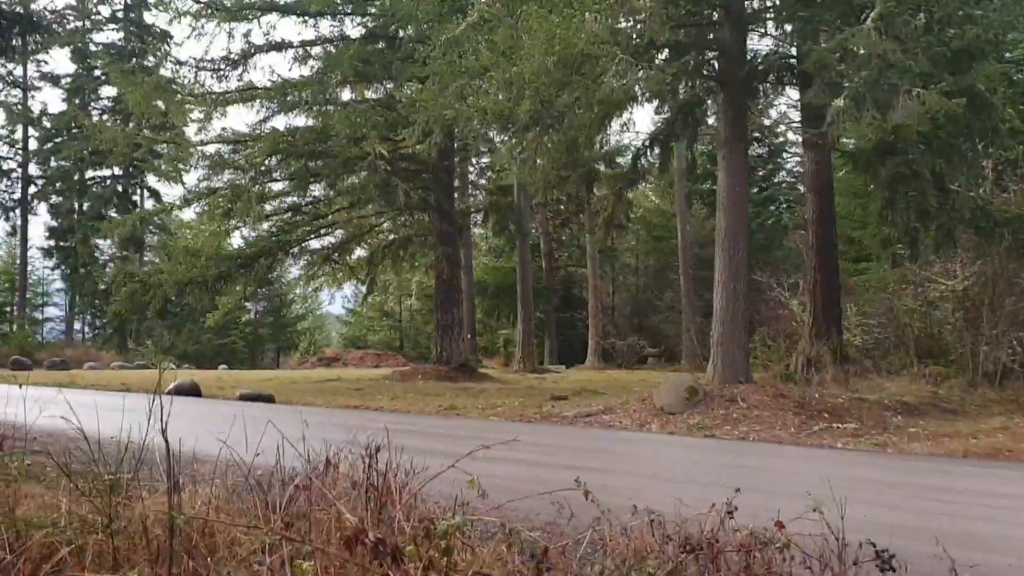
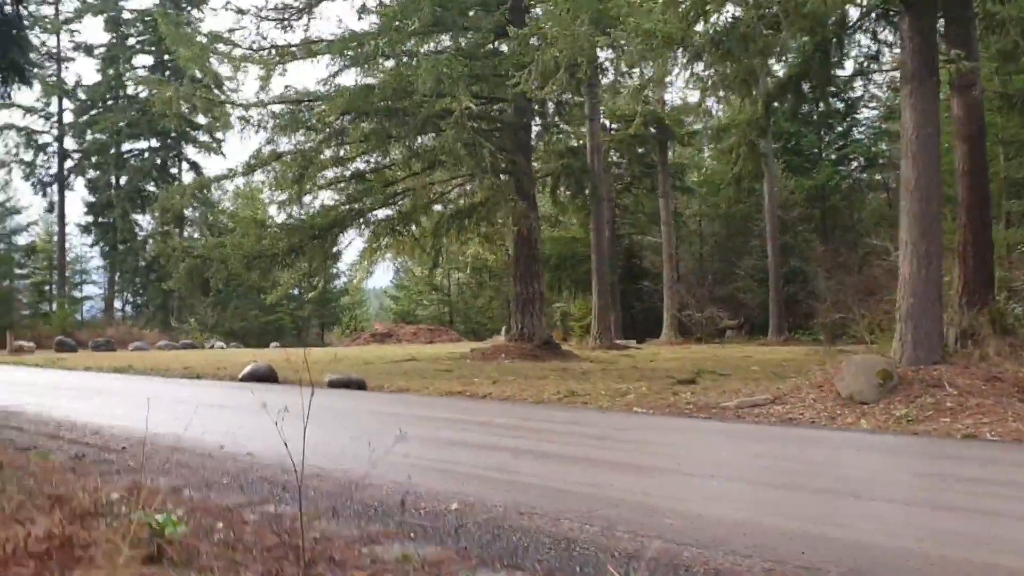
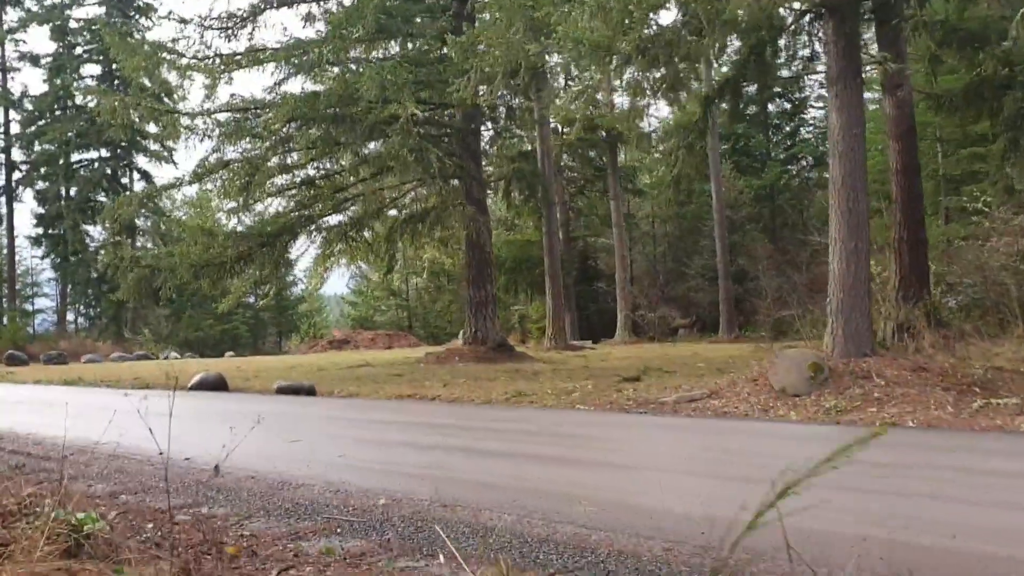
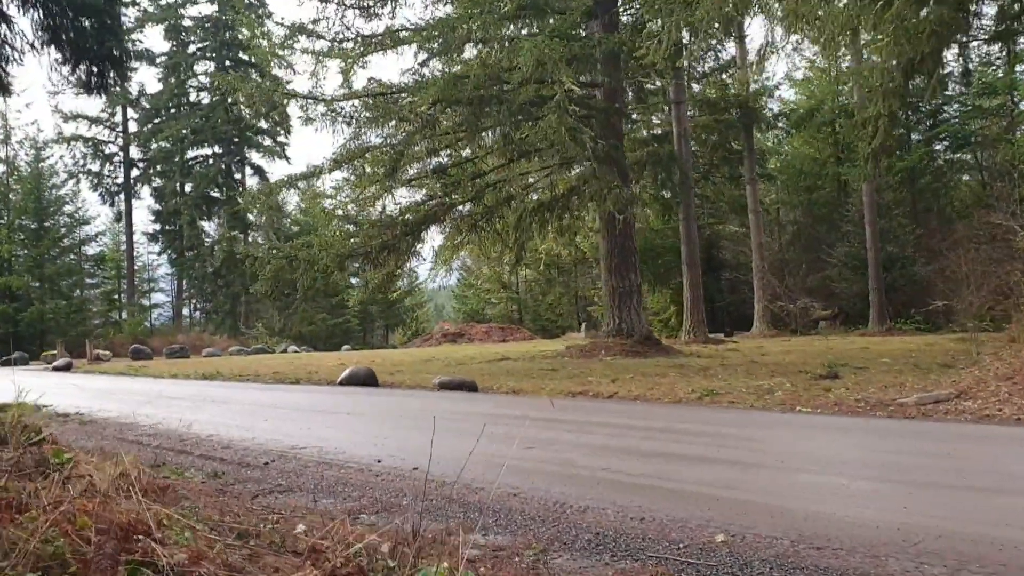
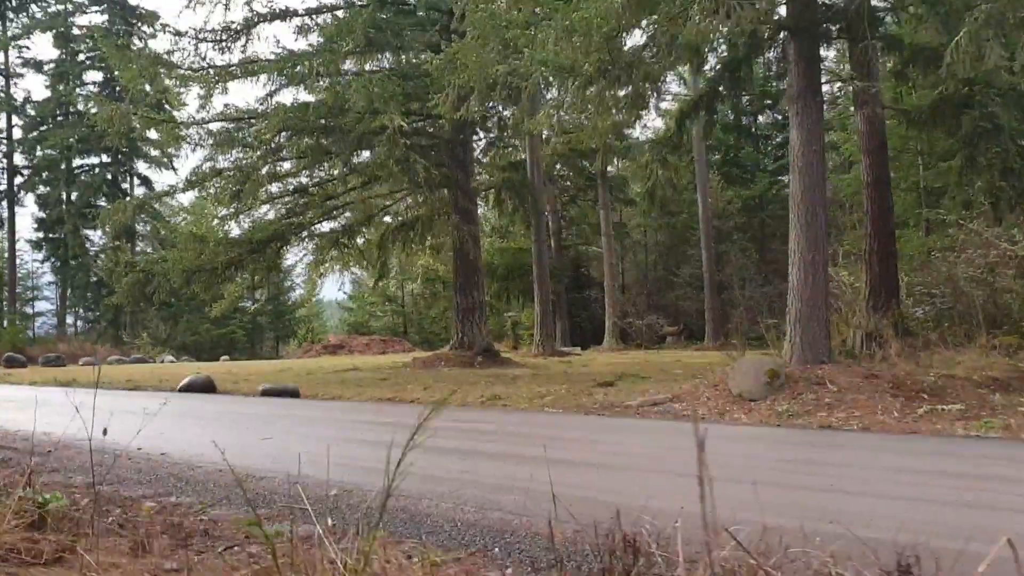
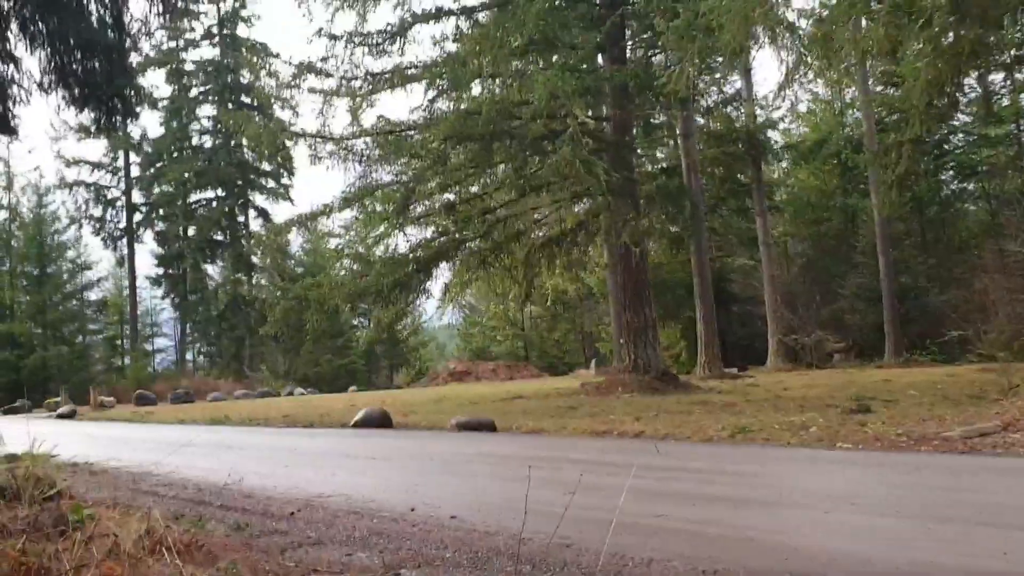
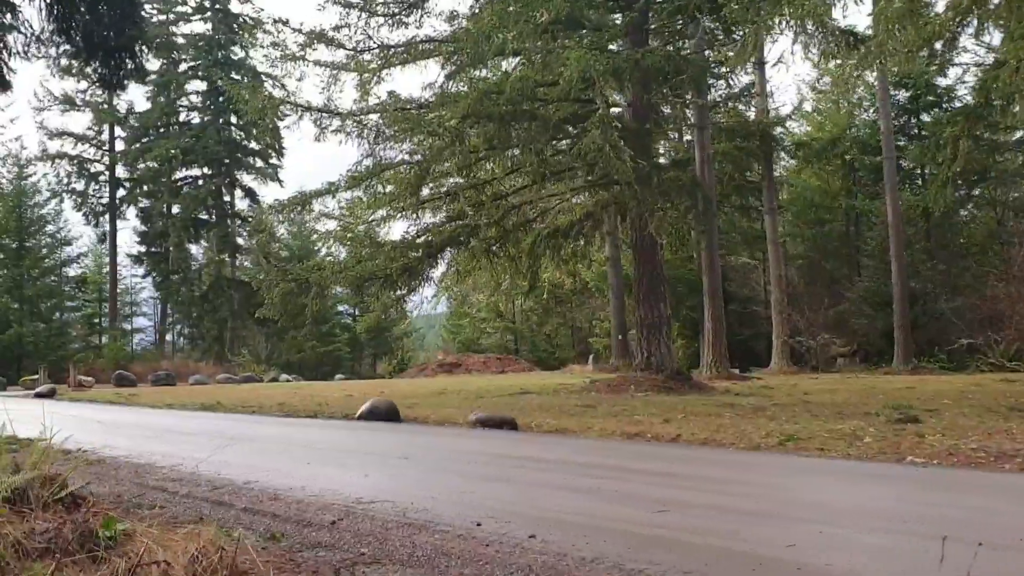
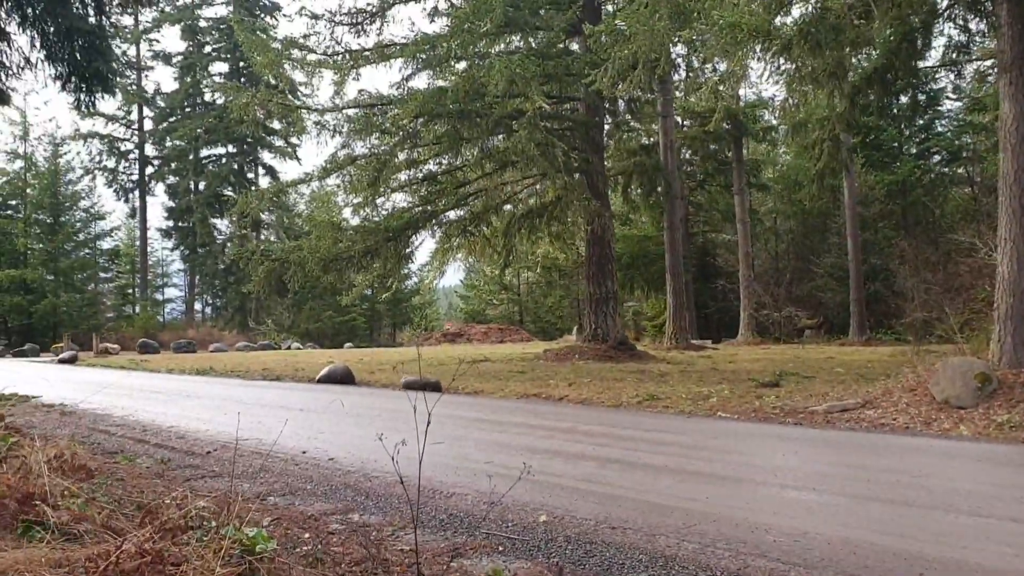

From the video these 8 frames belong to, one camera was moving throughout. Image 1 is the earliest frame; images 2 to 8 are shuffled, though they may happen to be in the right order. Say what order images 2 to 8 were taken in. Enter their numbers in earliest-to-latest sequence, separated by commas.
5, 3, 2, 8, 4, 6, 7
